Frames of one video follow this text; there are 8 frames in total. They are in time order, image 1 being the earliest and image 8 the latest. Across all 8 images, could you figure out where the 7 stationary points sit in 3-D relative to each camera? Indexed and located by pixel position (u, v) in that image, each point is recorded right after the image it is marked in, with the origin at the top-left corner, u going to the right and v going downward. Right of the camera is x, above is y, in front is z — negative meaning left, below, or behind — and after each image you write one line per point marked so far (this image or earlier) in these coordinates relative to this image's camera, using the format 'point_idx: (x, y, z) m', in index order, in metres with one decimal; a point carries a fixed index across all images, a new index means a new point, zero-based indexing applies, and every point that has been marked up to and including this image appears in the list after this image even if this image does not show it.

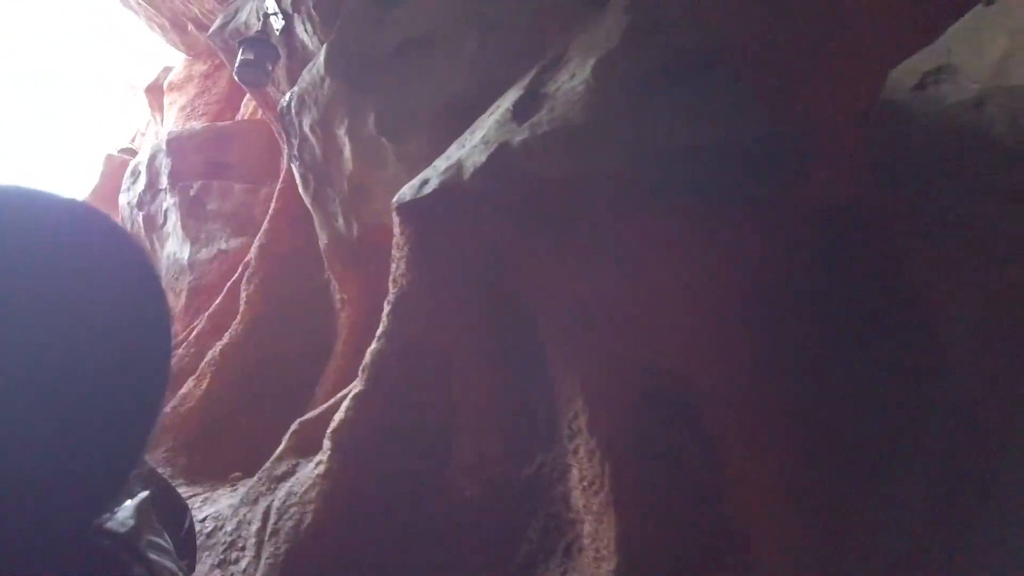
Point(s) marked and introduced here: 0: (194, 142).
0: (-2.3, +1.0, +5.2) m
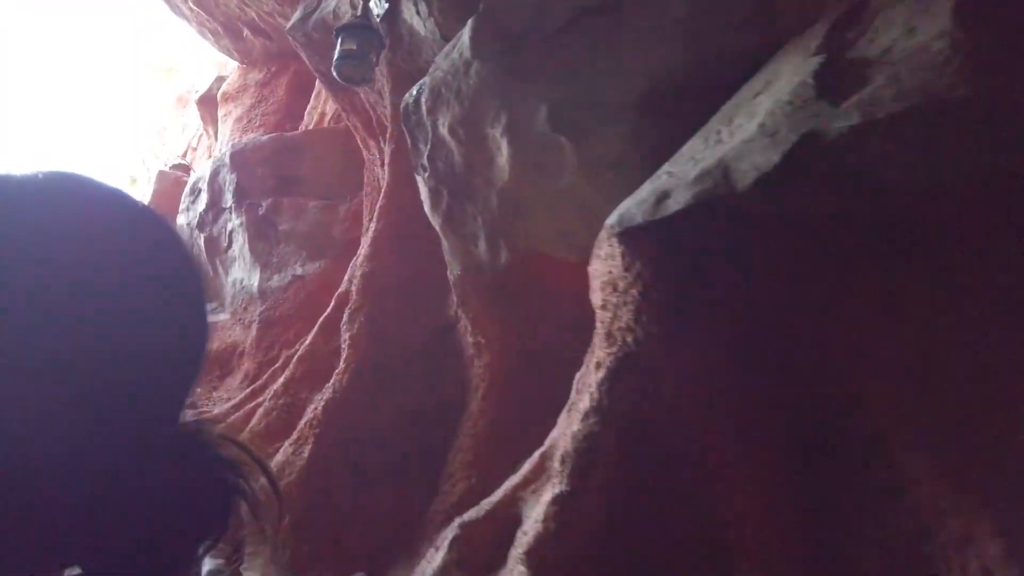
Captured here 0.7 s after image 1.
0: (-1.6, +0.8, +4.7) m
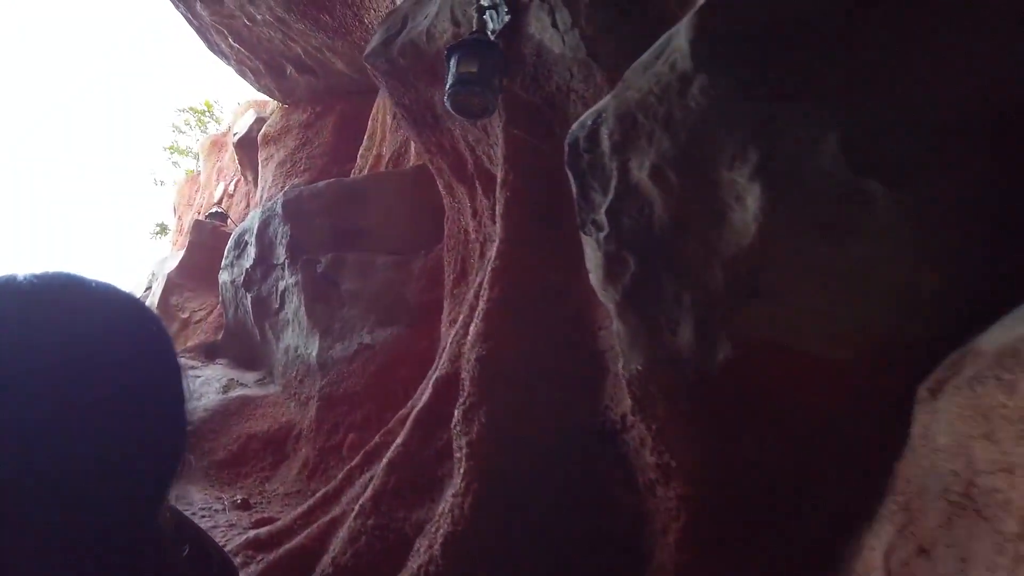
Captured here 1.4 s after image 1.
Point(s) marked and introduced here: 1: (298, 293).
0: (-1.1, +0.5, +4.1) m
1: (-1.2, 0.0, +4.0) m
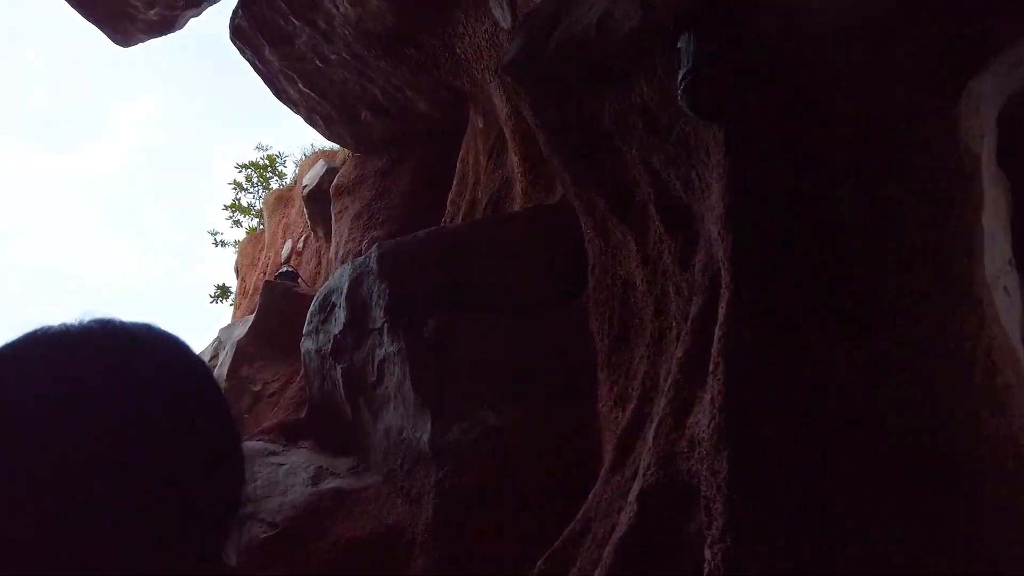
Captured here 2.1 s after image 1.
0: (-0.4, +0.2, +3.4) m
1: (-0.5, -0.3, +3.3) m
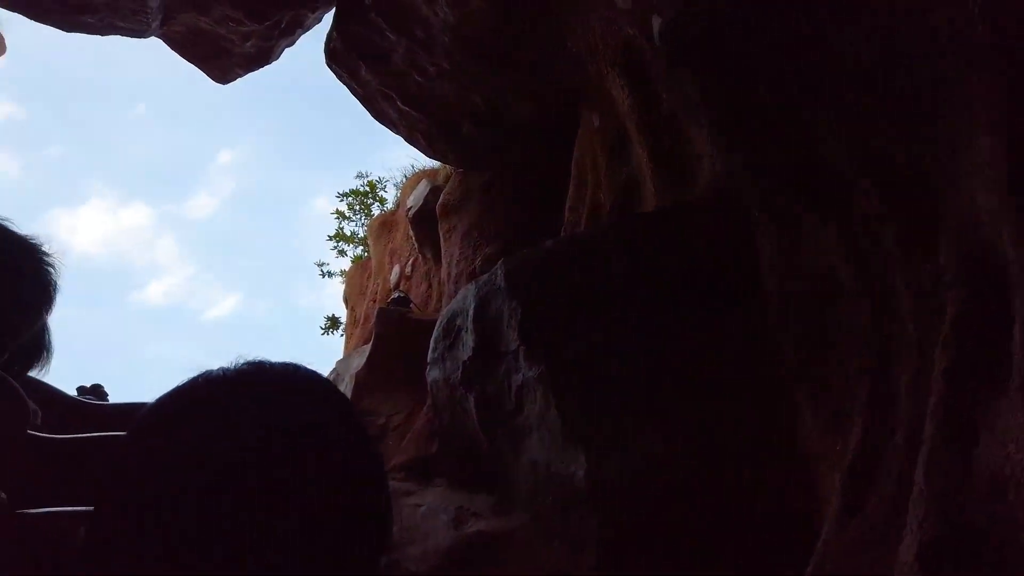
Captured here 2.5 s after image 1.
0: (+0.2, +0.1, +3.1) m
1: (+0.1, -0.4, +3.0) m
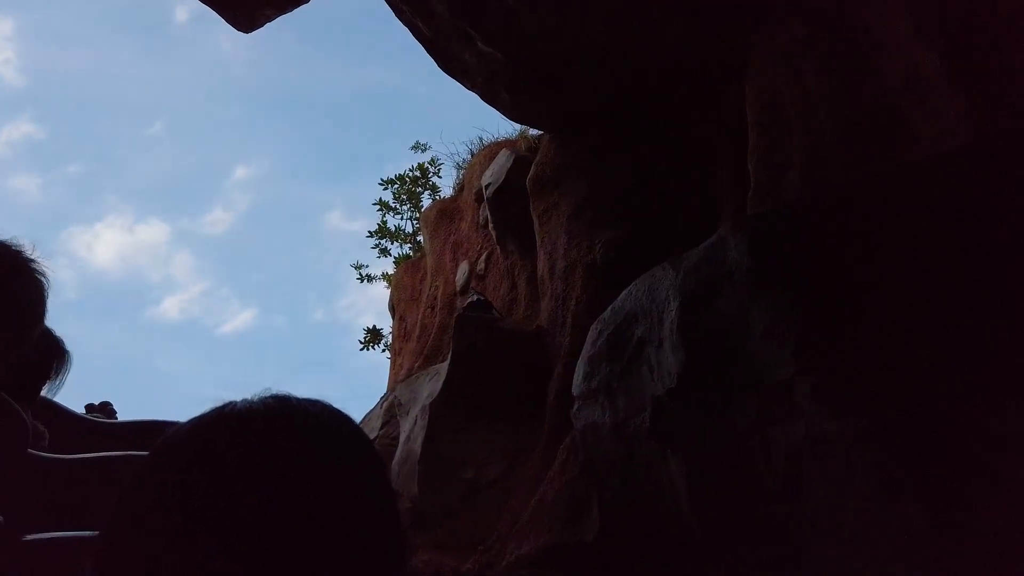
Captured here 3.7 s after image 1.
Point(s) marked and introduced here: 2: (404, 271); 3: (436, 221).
0: (+0.8, +0.1, +1.6) m
1: (+0.8, -0.4, +1.5) m
2: (-1.0, +0.1, +6.5) m
3: (-0.6, +0.5, +5.9) m
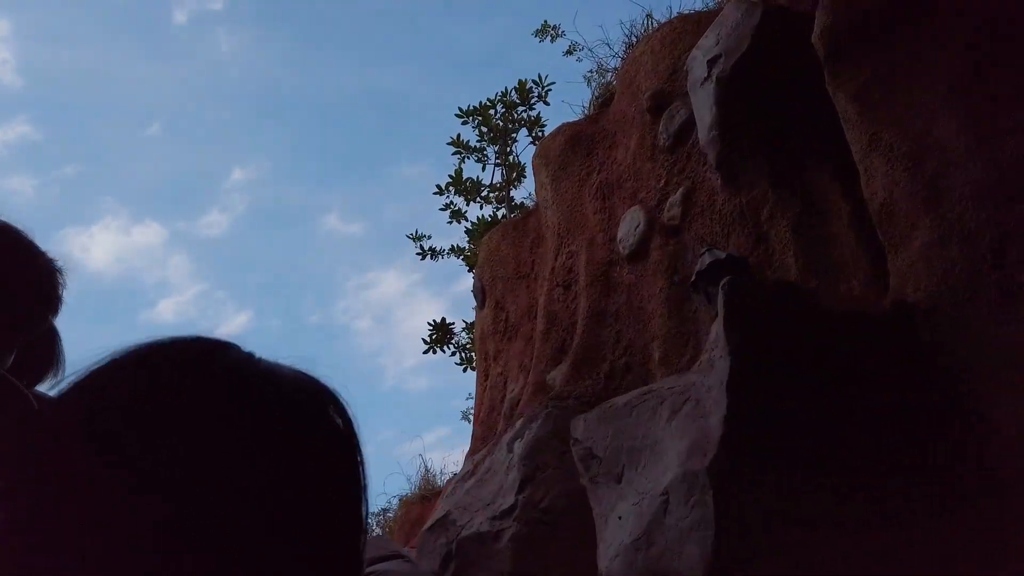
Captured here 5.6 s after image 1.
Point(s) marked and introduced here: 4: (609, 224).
0: (+1.7, +0.3, -0.4) m
1: (+1.7, -0.2, -0.5) m
2: (-0.1, +0.3, +4.4) m
3: (+0.3, +0.7, +3.9) m
4: (+0.4, +0.3, +3.4) m
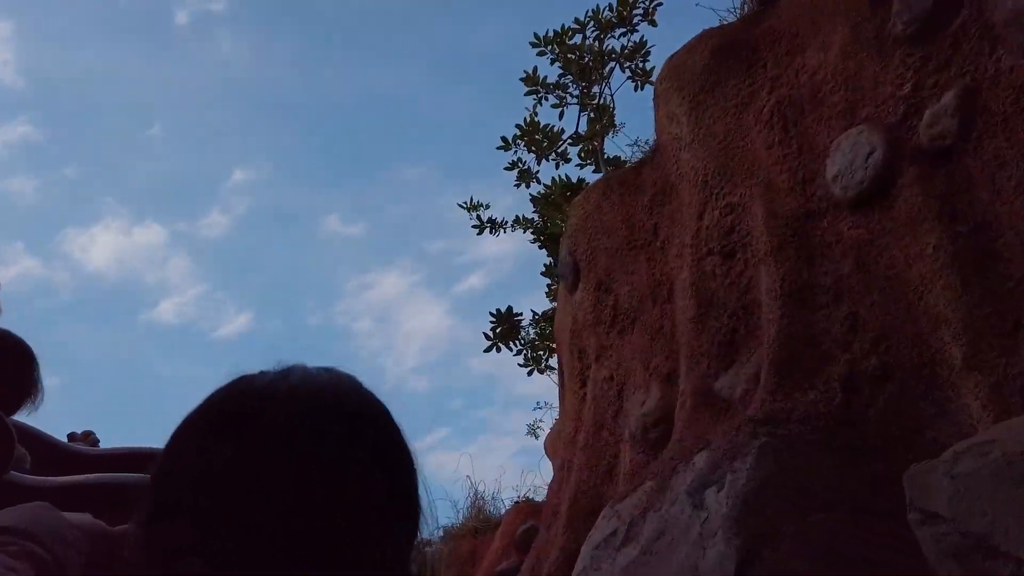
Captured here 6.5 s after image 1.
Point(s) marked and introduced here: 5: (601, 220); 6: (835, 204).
0: (+2.2, +0.4, -1.5) m
1: (+2.1, -0.1, -1.6) m
2: (+0.4, +0.4, +3.3) m
3: (+0.7, +0.8, +2.7) m
4: (+0.9, +0.4, +2.3) m
5: (+0.4, +0.3, +3.2) m
6: (+0.9, +0.2, +2.1) m
